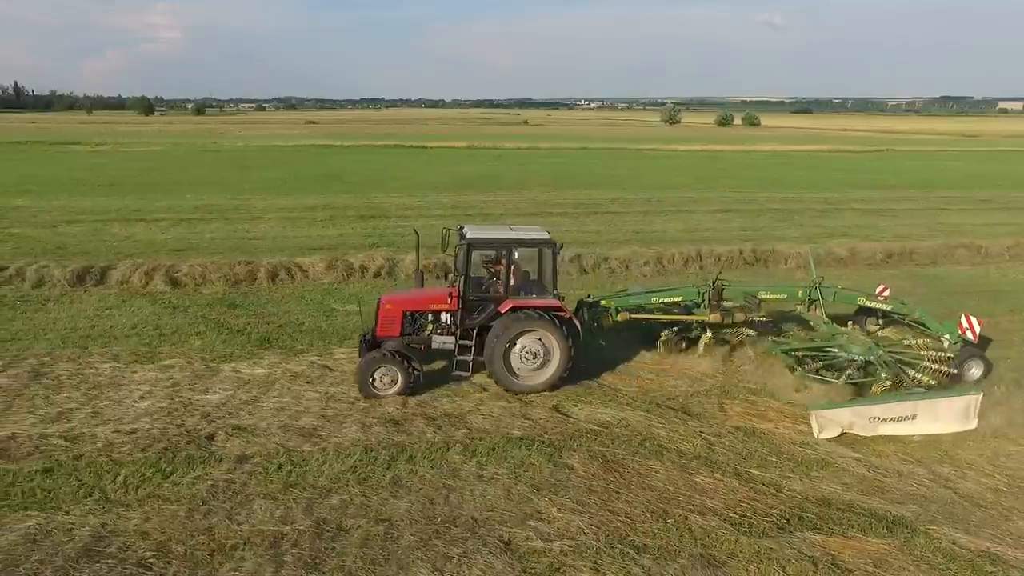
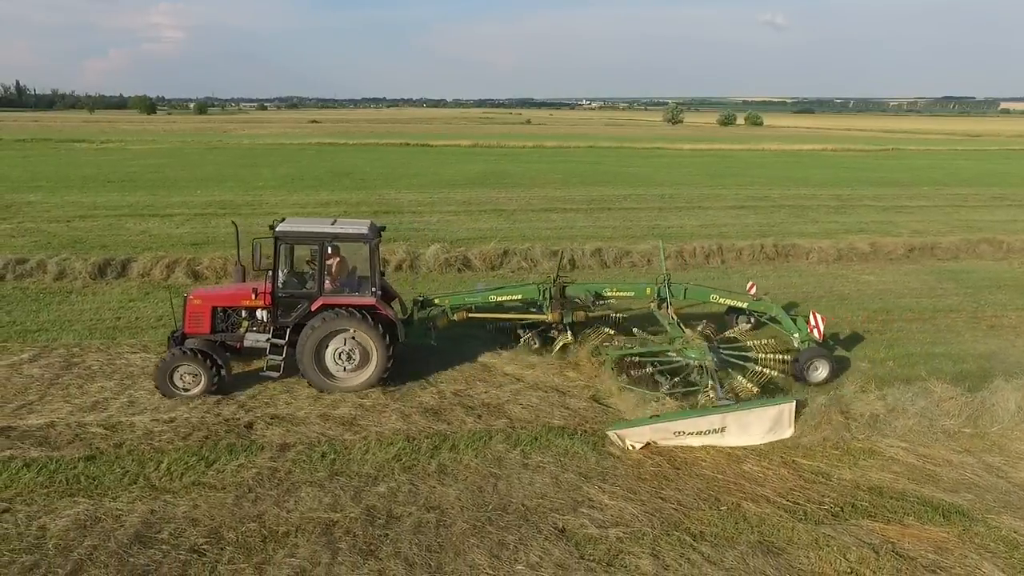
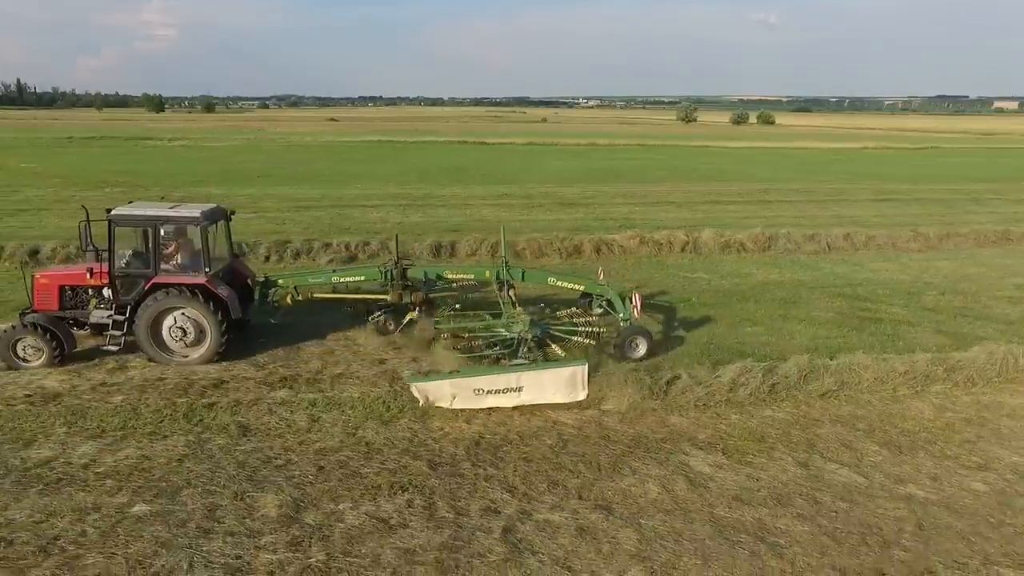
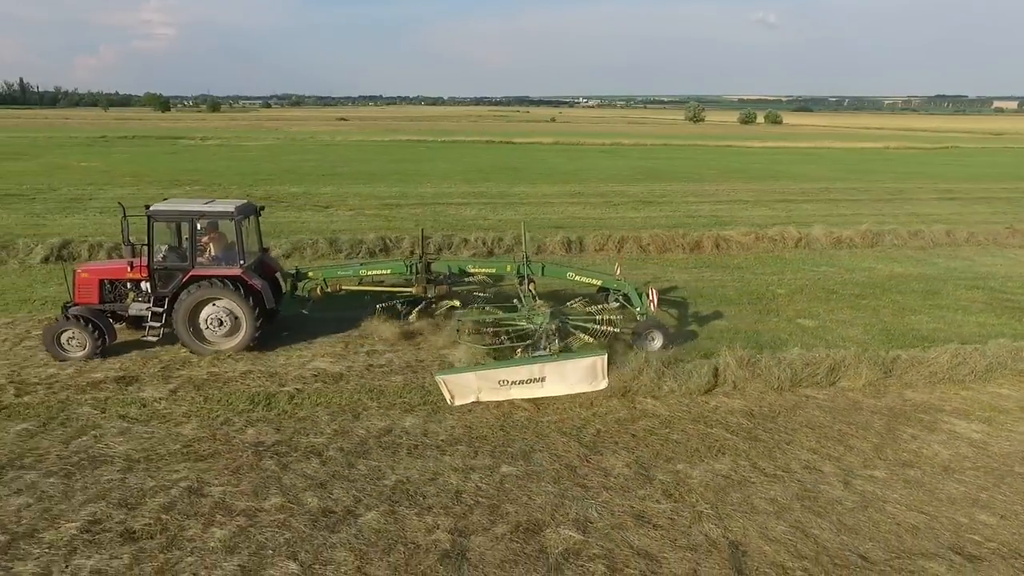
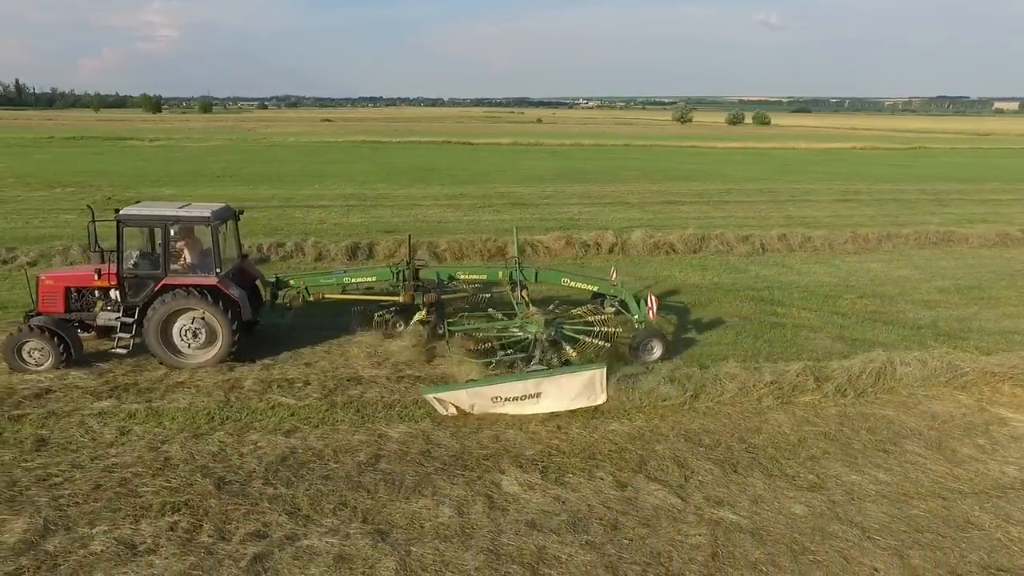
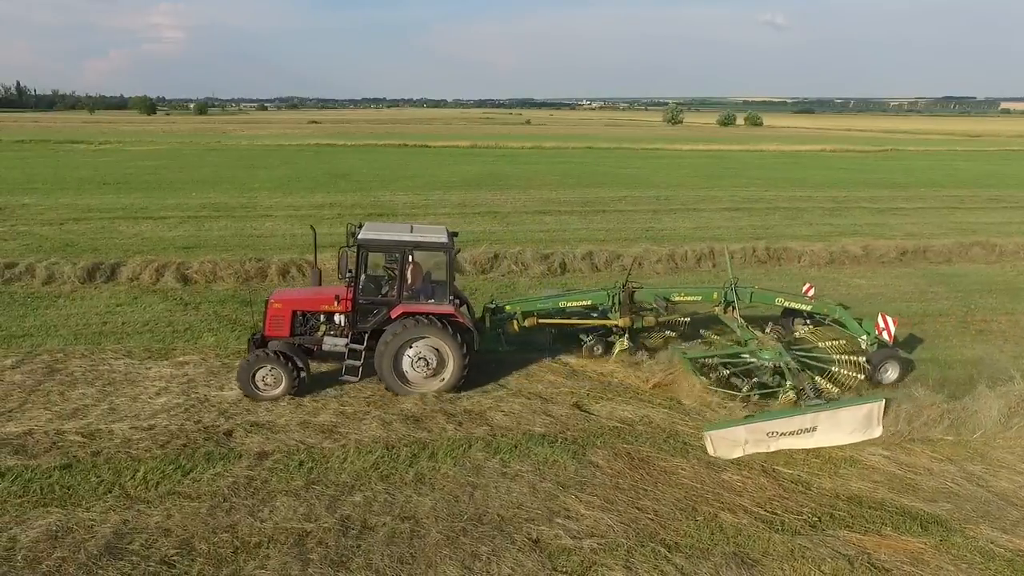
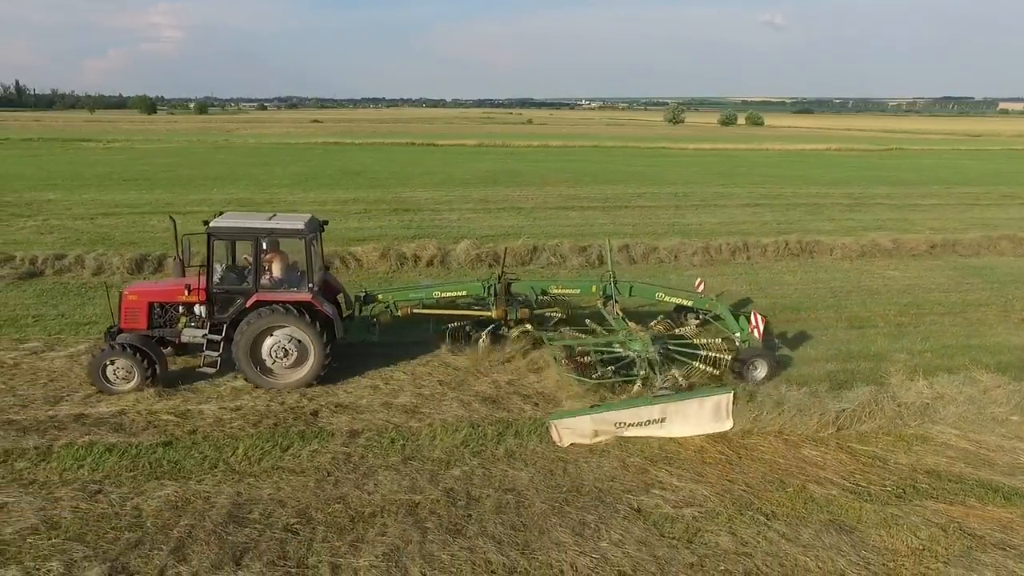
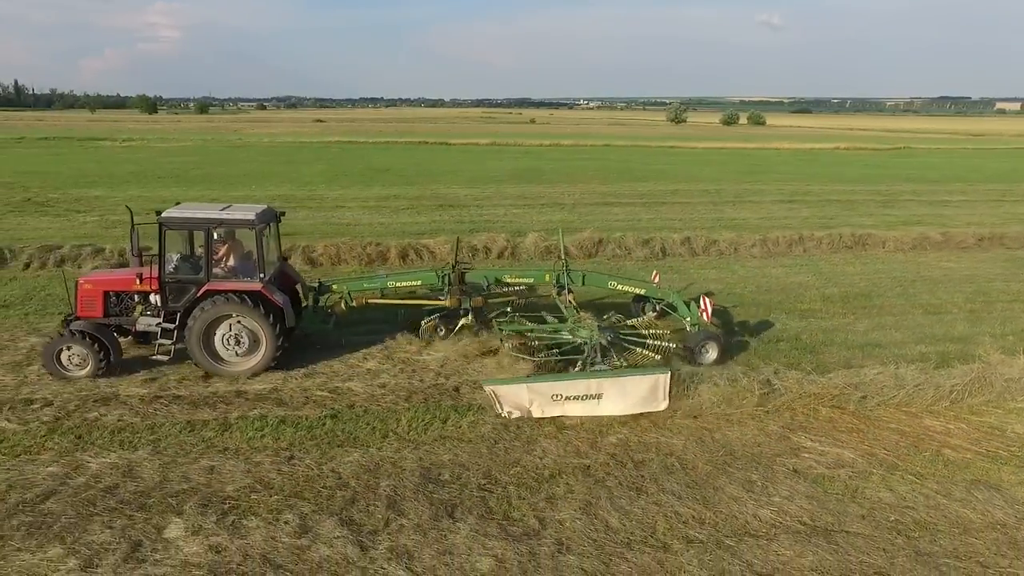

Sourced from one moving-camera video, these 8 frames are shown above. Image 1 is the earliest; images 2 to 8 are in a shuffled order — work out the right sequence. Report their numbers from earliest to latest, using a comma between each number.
6, 2, 7, 8, 5, 3, 4
